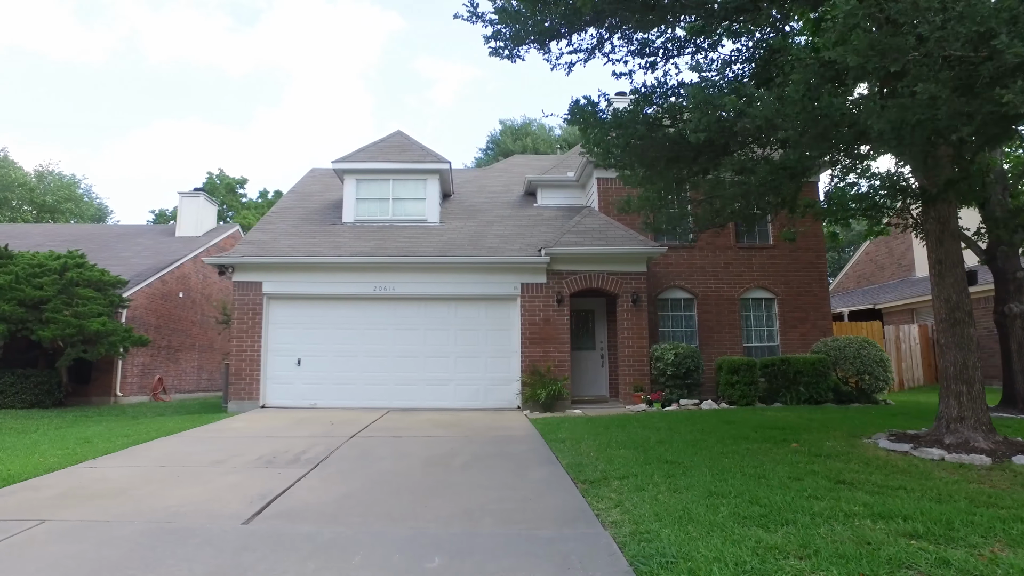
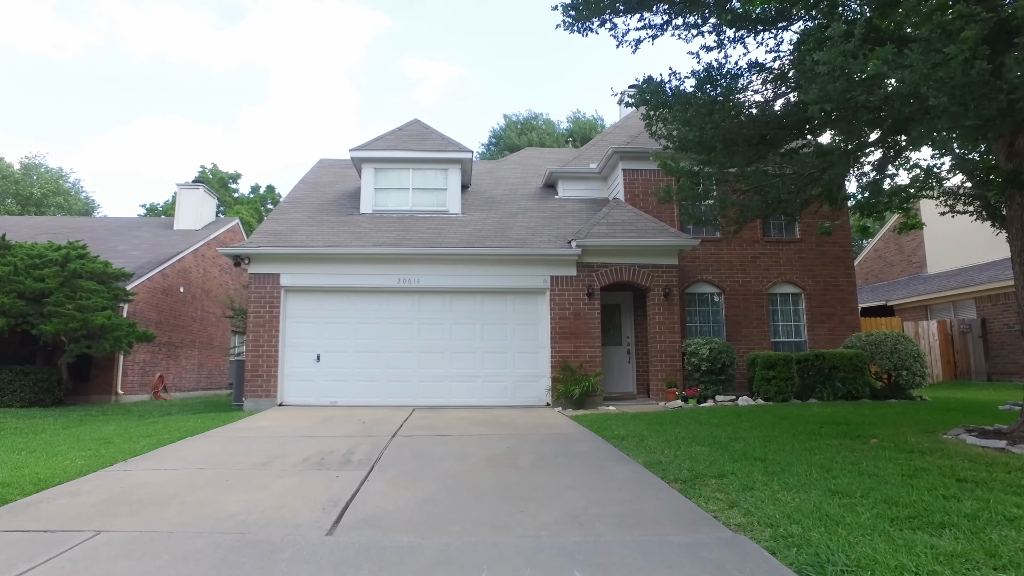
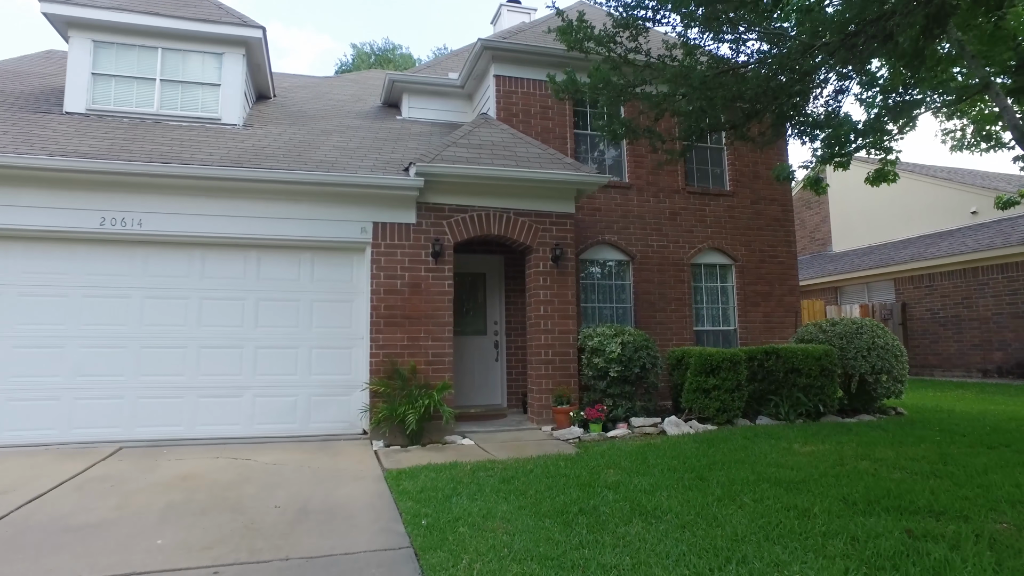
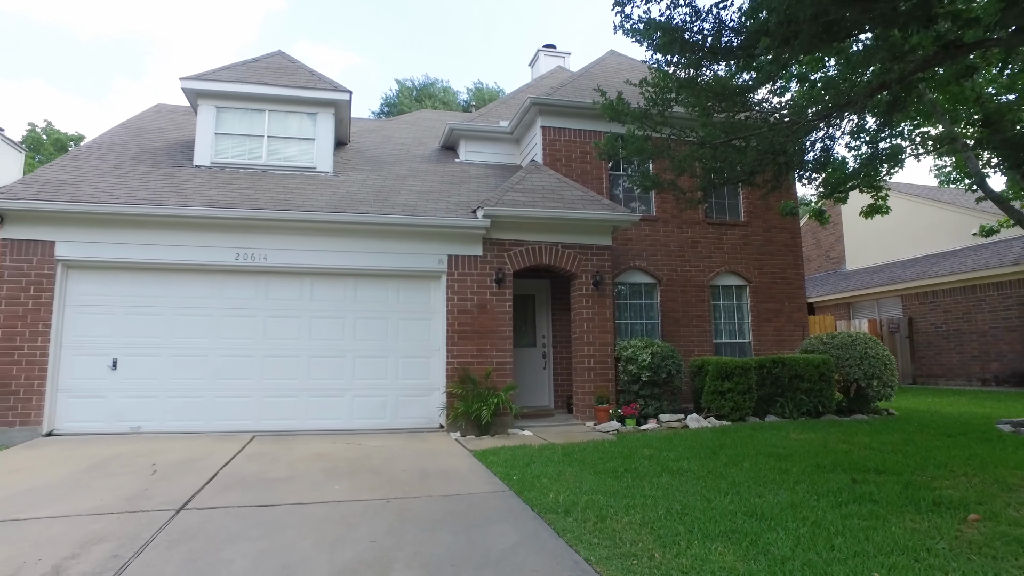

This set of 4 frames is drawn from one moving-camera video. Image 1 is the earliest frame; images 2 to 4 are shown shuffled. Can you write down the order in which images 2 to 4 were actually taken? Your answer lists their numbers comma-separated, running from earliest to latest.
2, 4, 3
